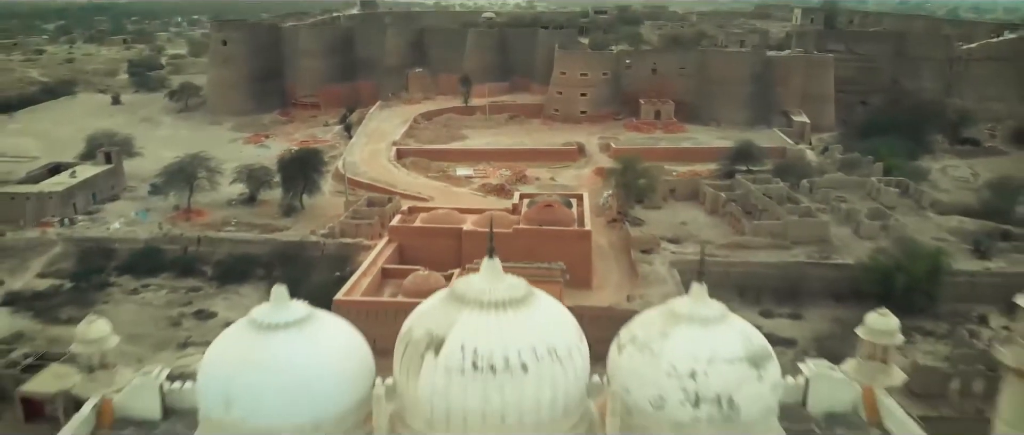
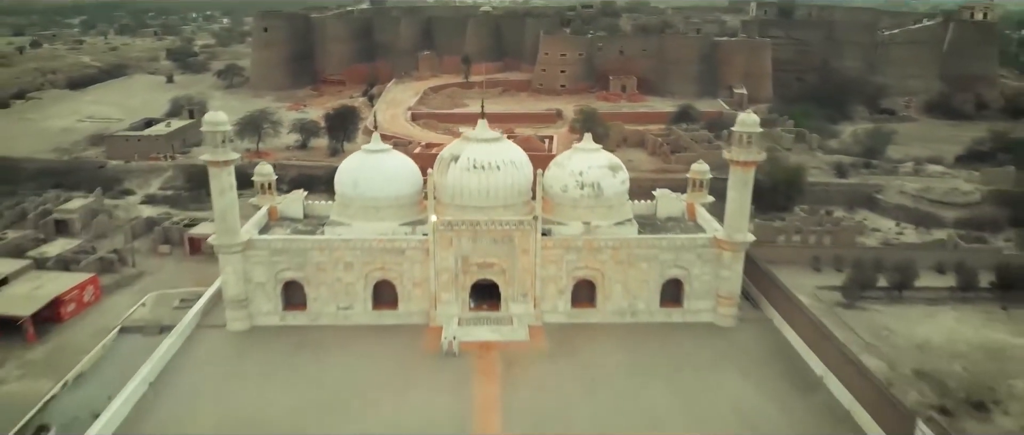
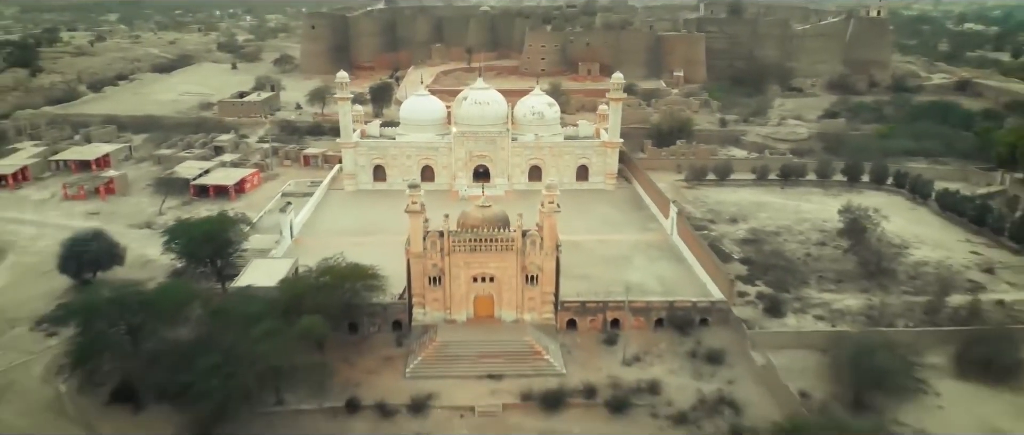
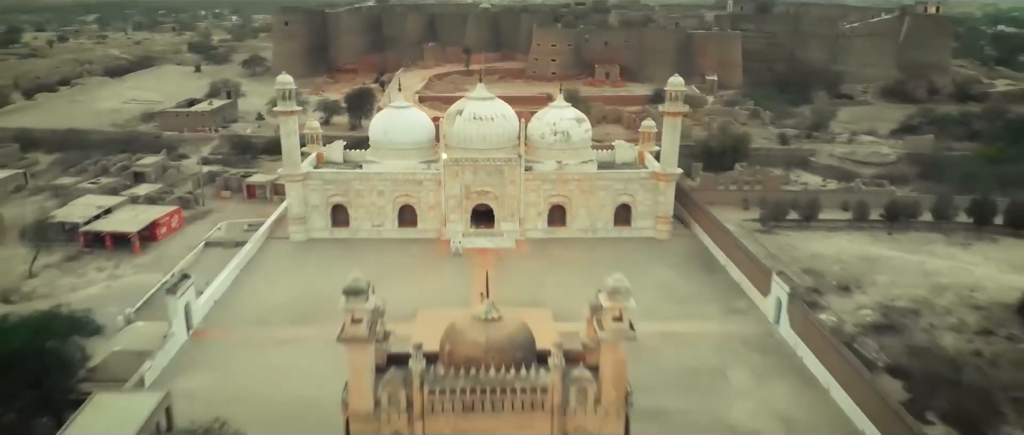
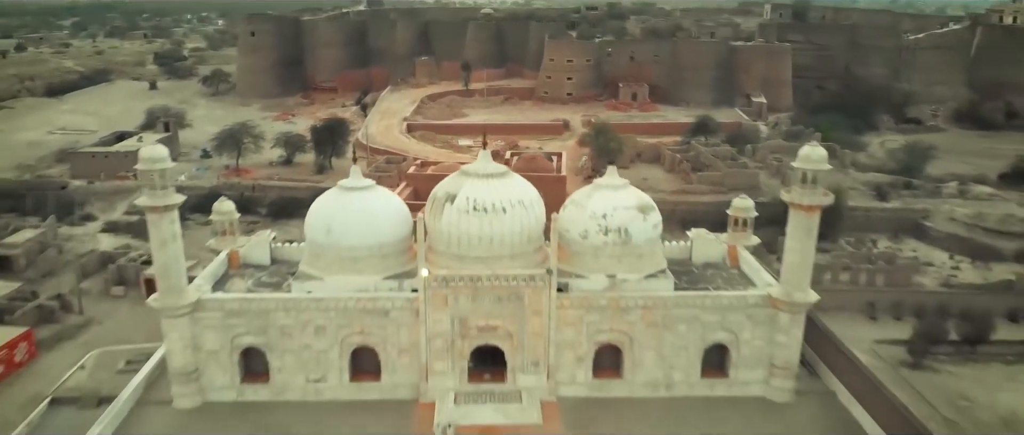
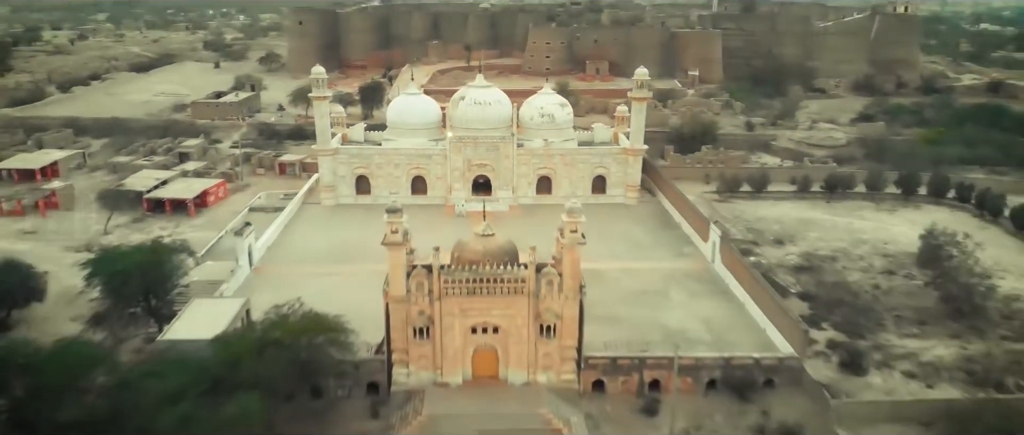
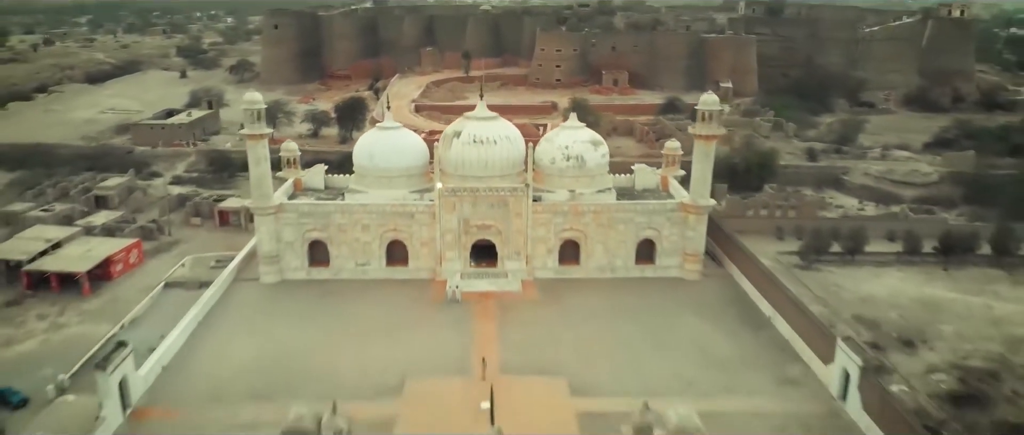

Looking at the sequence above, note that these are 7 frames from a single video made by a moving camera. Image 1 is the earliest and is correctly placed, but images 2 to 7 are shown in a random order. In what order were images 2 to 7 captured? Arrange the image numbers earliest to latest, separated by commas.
5, 2, 7, 4, 6, 3
